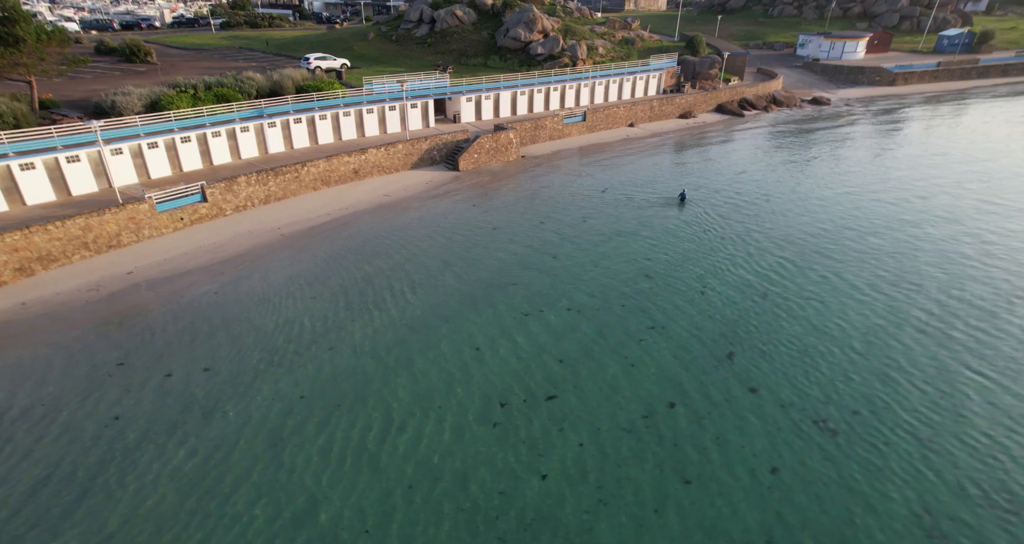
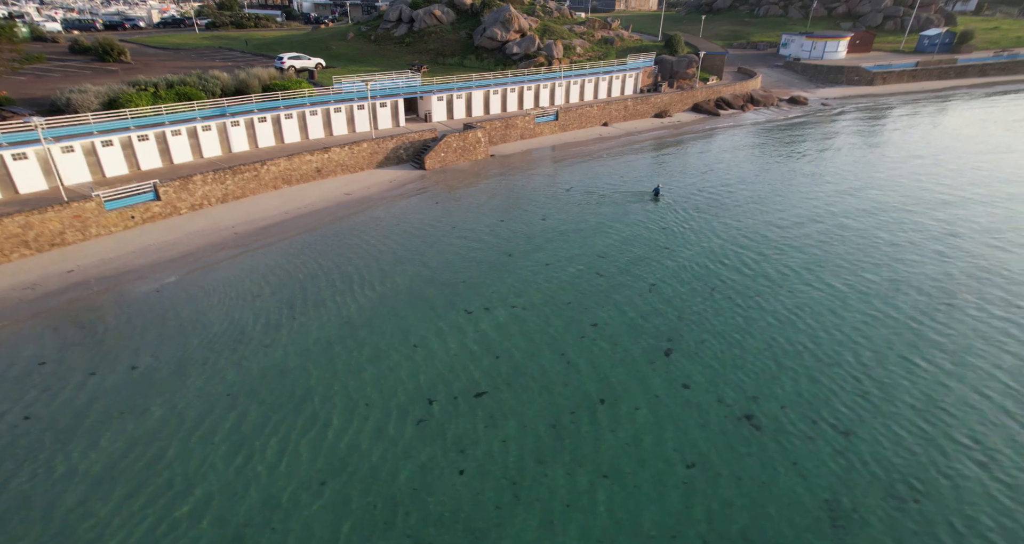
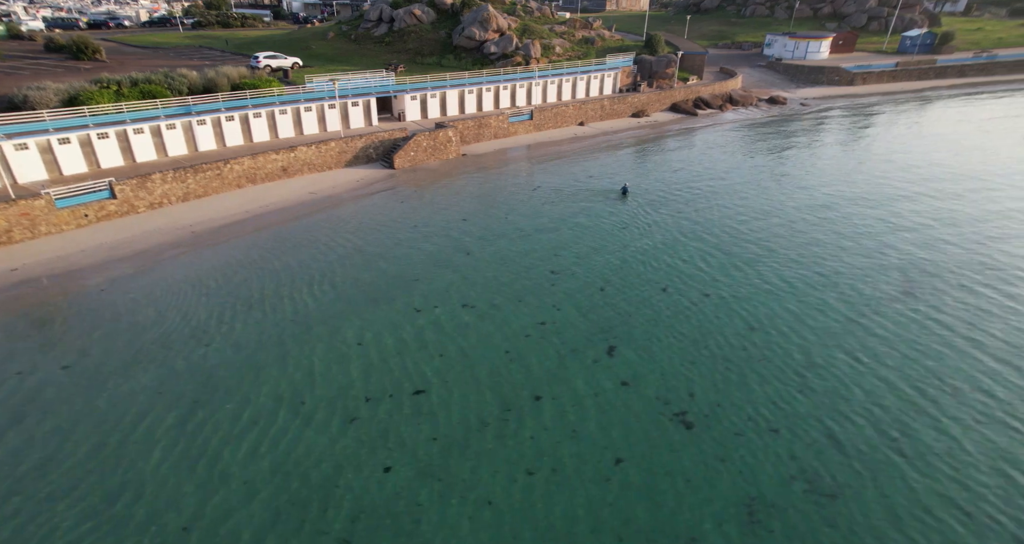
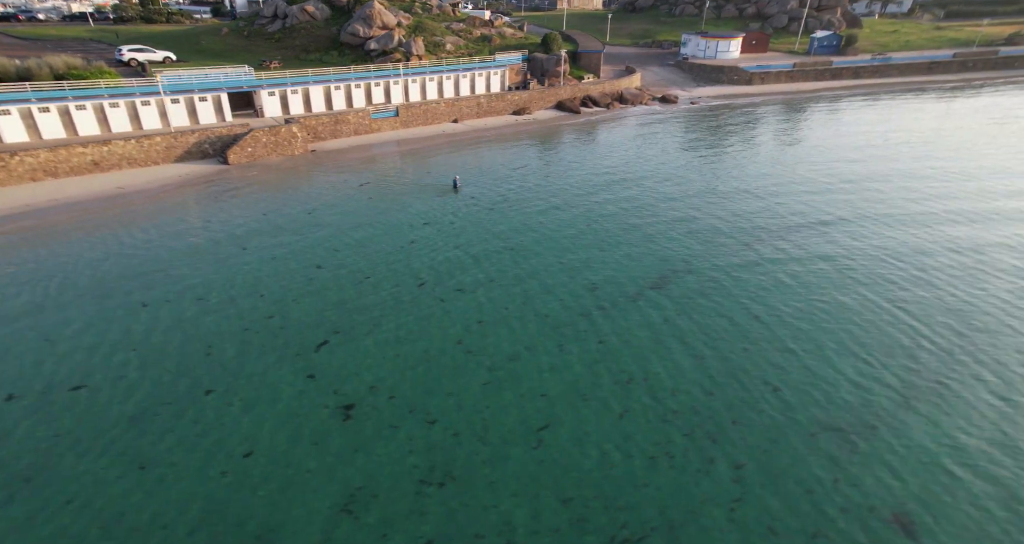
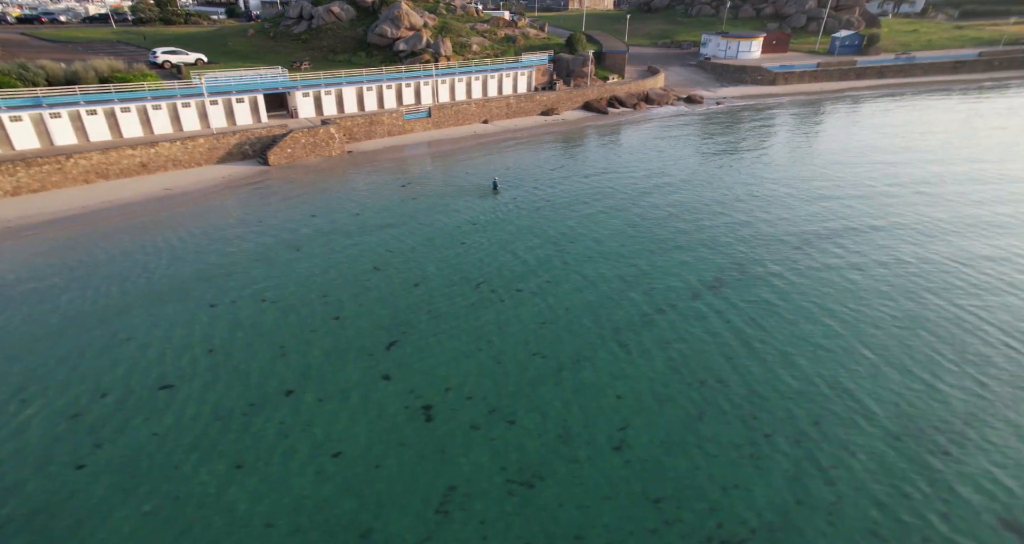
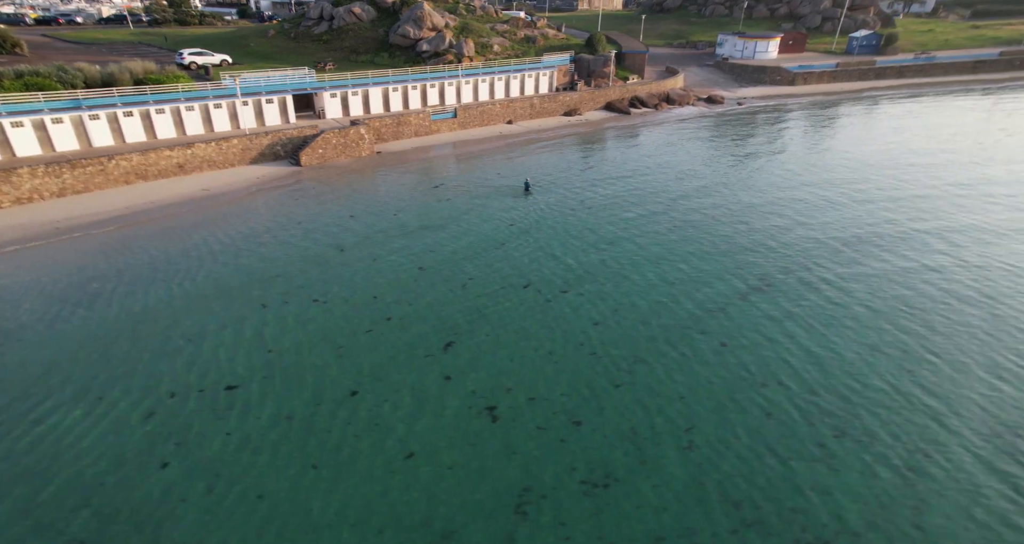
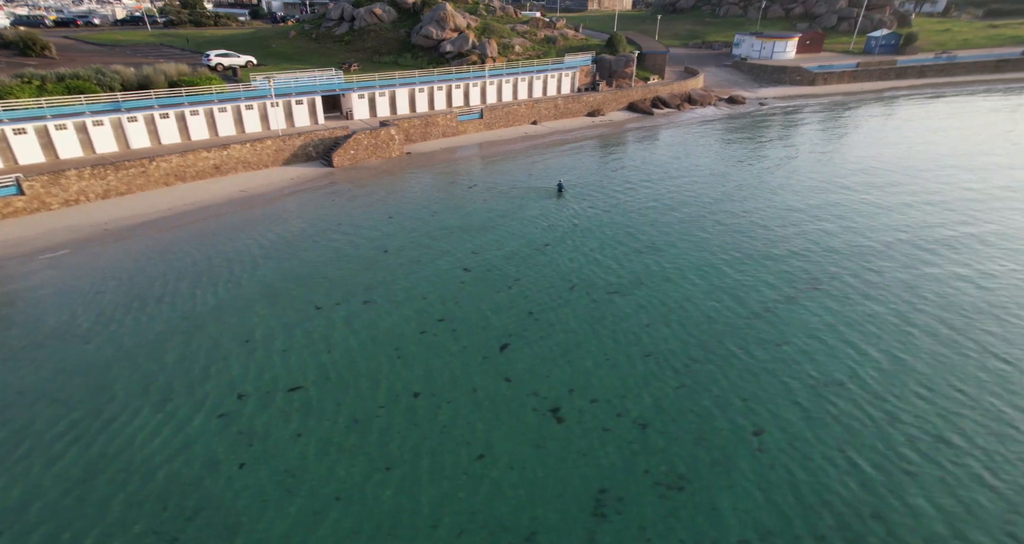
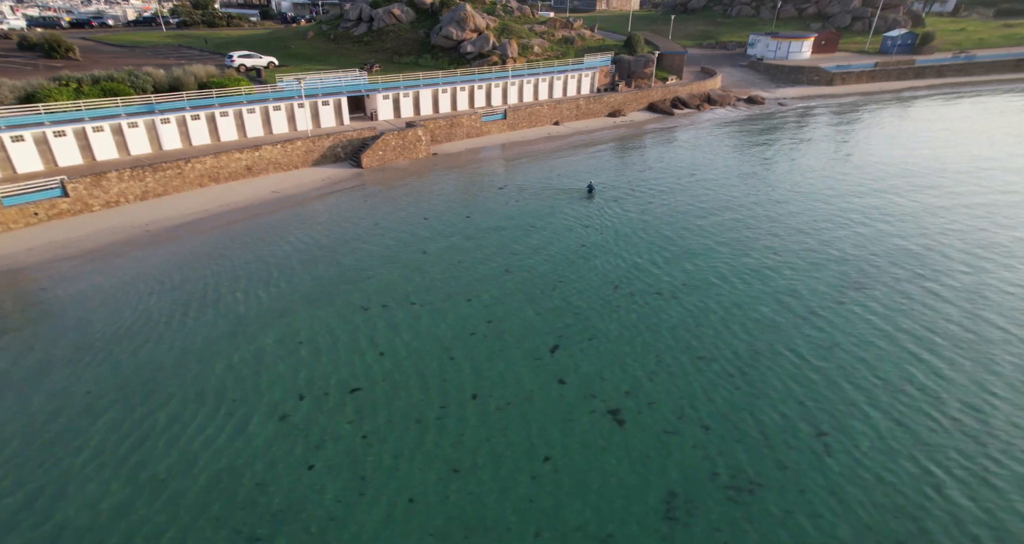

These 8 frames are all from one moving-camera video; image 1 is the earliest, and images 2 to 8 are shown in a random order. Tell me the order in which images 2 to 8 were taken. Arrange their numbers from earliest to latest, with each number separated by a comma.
2, 3, 8, 7, 6, 5, 4
